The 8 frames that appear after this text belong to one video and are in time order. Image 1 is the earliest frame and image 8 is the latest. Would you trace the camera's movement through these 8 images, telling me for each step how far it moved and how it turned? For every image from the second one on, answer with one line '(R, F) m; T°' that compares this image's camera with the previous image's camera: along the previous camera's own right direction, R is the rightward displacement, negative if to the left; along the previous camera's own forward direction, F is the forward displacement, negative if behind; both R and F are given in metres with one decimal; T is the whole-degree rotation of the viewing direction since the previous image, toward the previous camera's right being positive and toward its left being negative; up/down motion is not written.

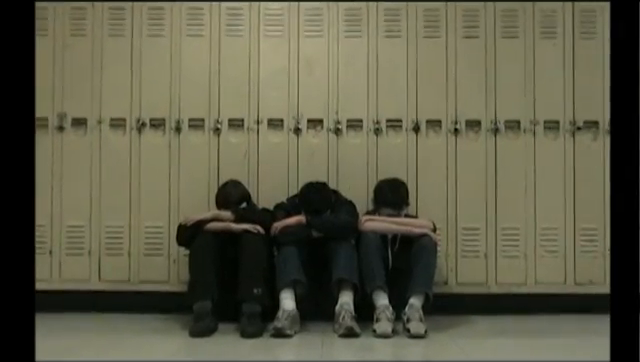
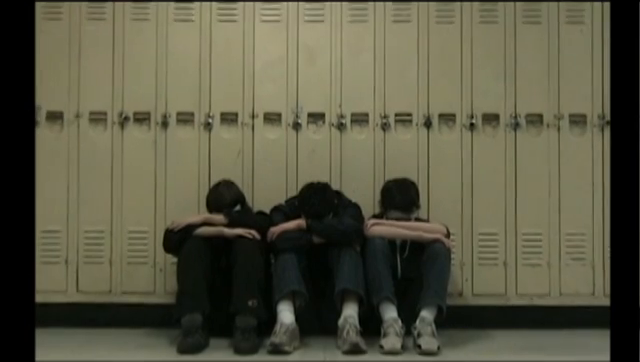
(0.0, +0.4) m; 0°
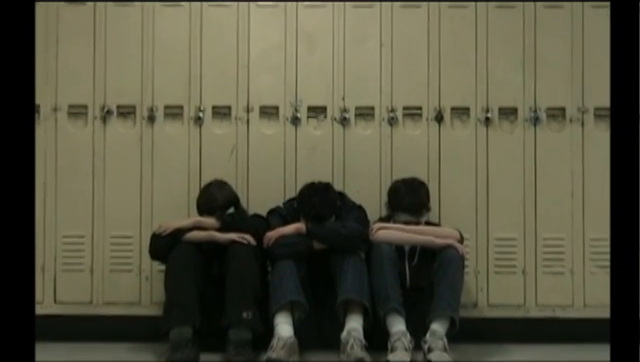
(0.0, +0.4) m; 0°
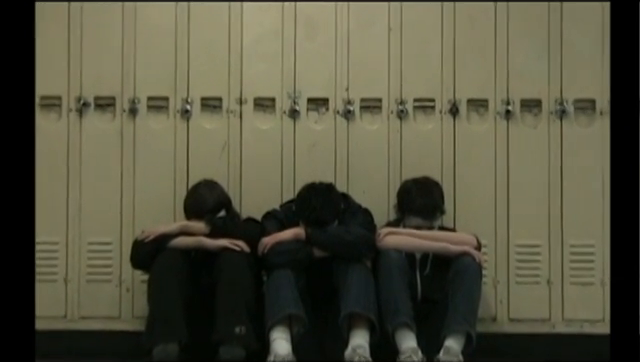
(0.0, +0.4) m; 0°
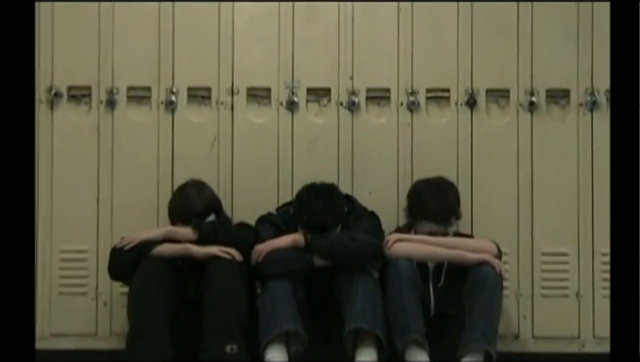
(0.0, +0.4) m; 0°
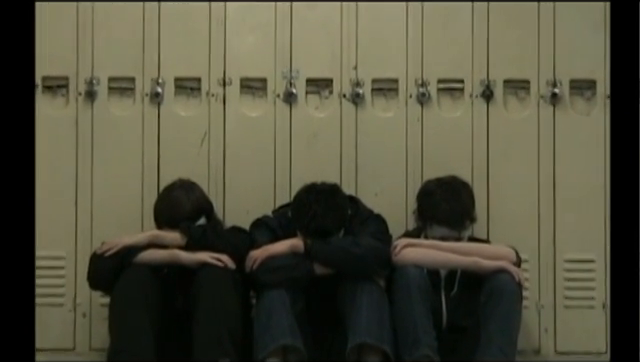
(0.0, +0.3) m; 0°
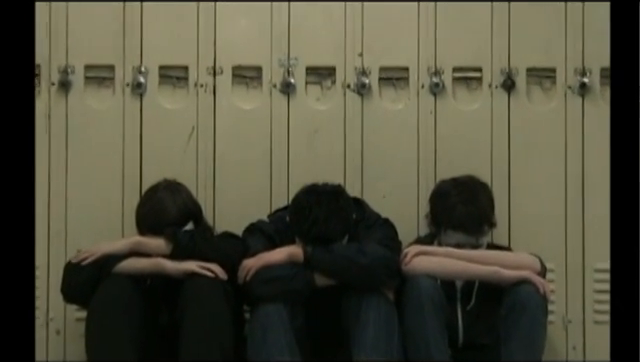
(0.0, +0.3) m; 0°
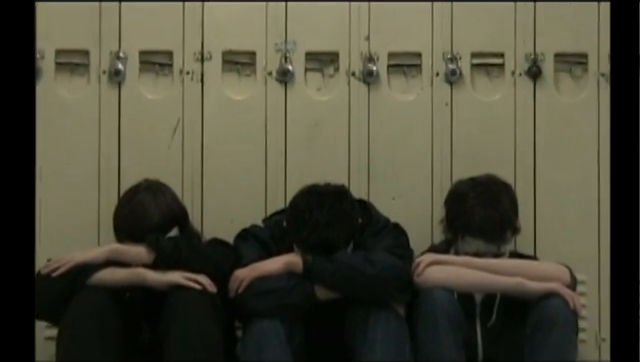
(0.0, +0.3) m; 0°
